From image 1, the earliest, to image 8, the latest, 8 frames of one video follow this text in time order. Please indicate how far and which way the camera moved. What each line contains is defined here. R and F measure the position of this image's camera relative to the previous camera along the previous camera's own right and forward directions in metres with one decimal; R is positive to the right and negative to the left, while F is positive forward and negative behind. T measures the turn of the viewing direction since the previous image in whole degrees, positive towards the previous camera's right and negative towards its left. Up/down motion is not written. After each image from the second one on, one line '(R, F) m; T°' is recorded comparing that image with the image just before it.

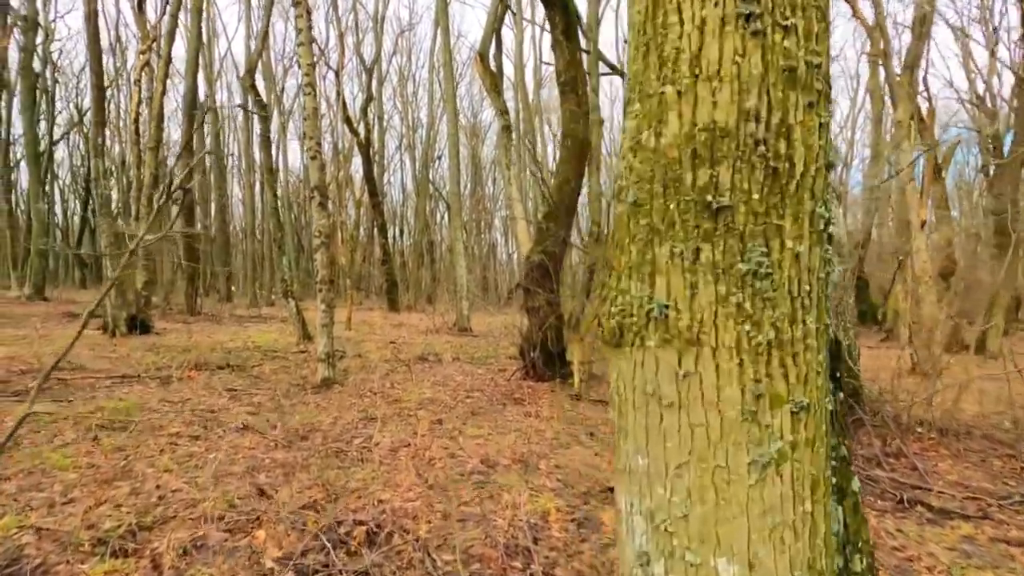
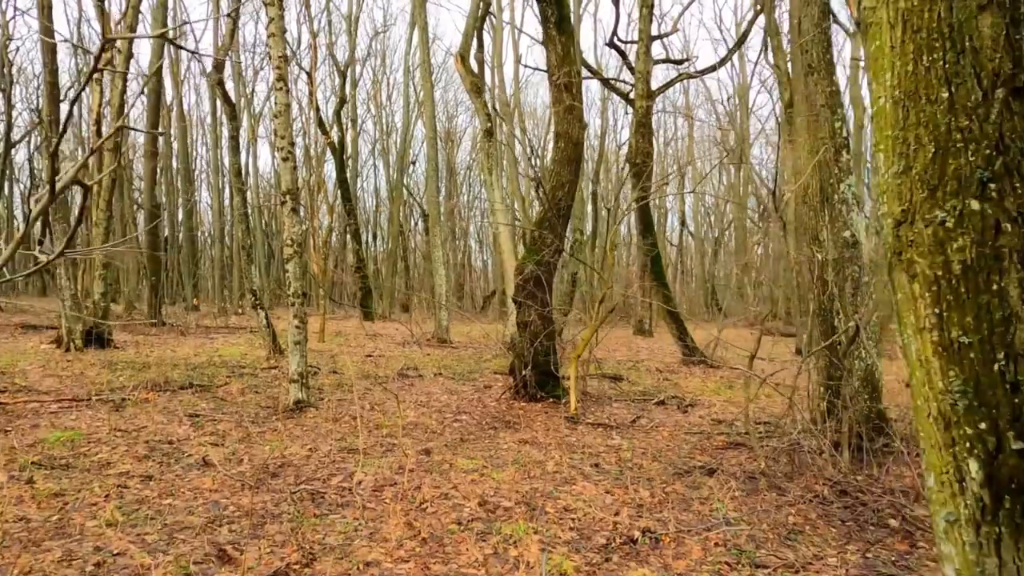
(-0.2, +0.6) m; +2°
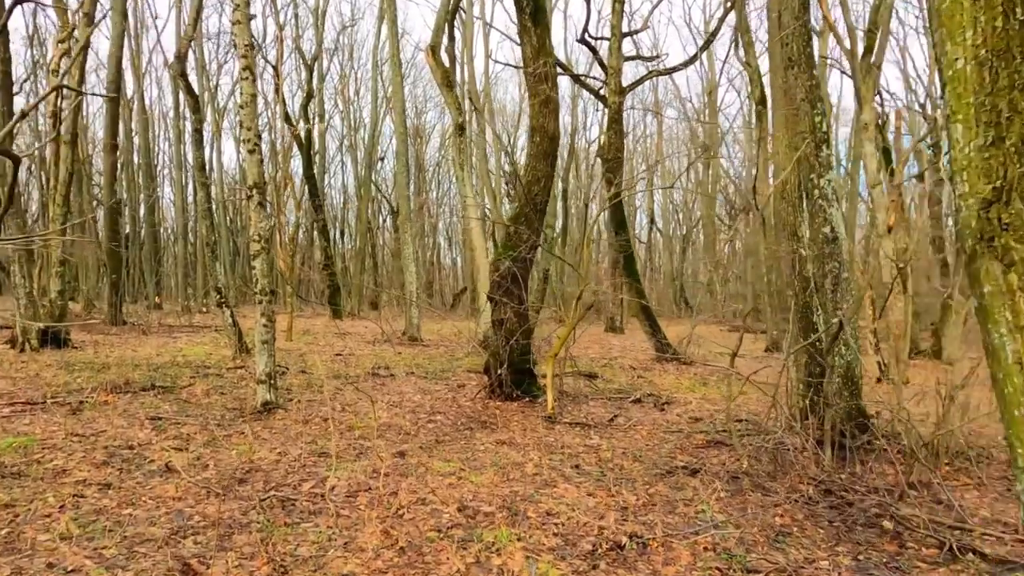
(-0.1, +0.2) m; +2°
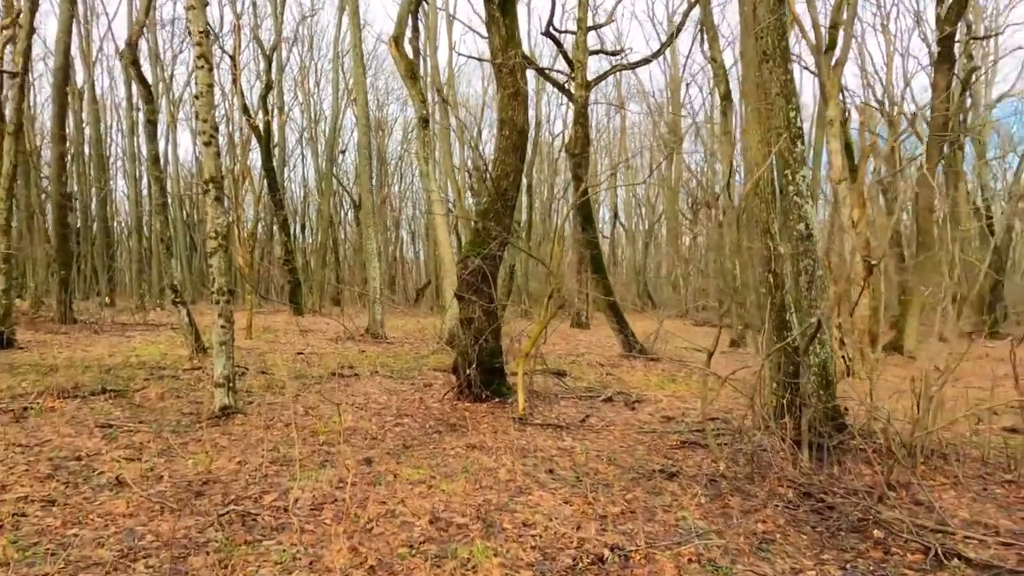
(-0.1, +0.2) m; +3°
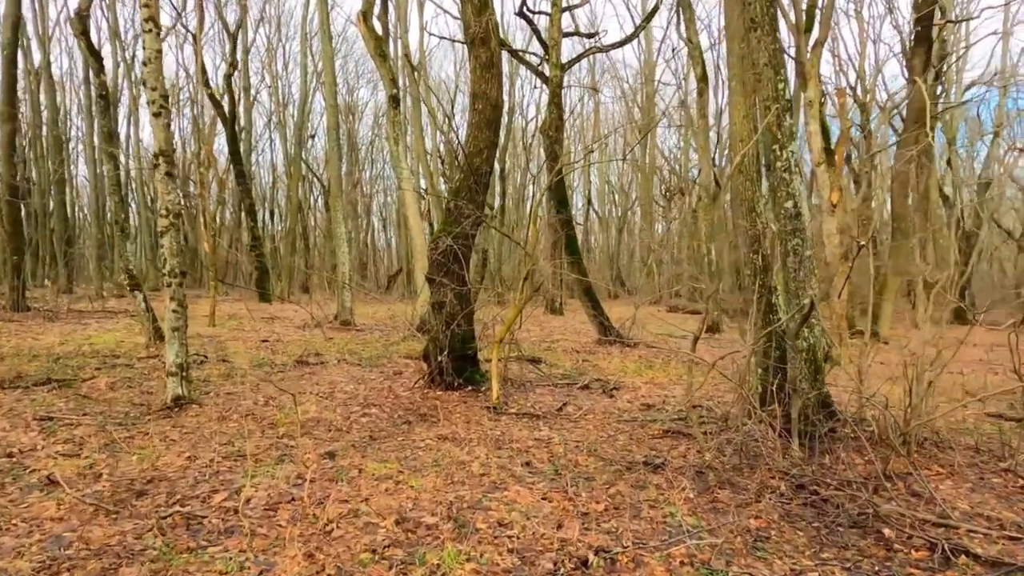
(0.0, +0.4) m; +2°
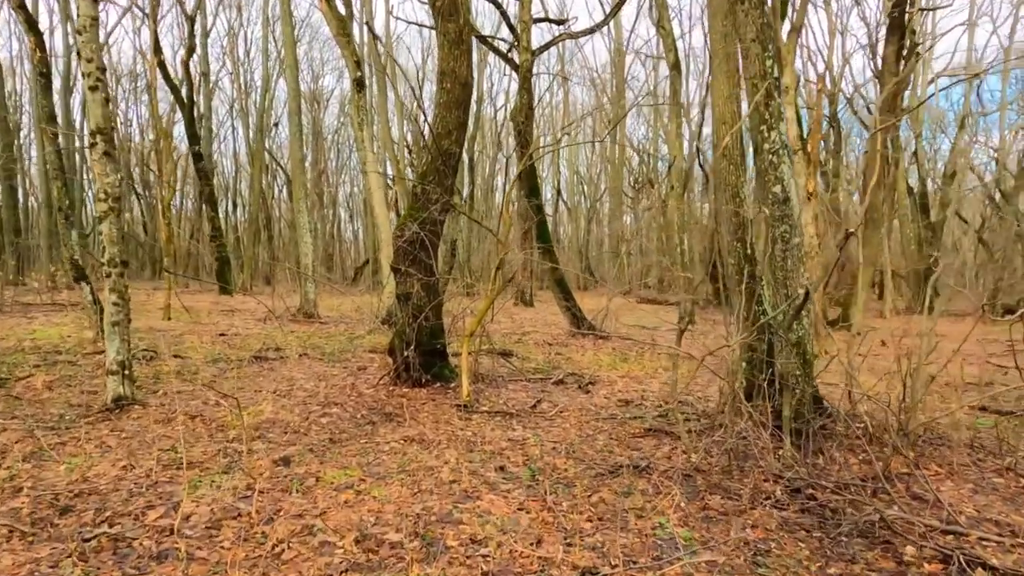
(0.0, +0.4) m; +2°
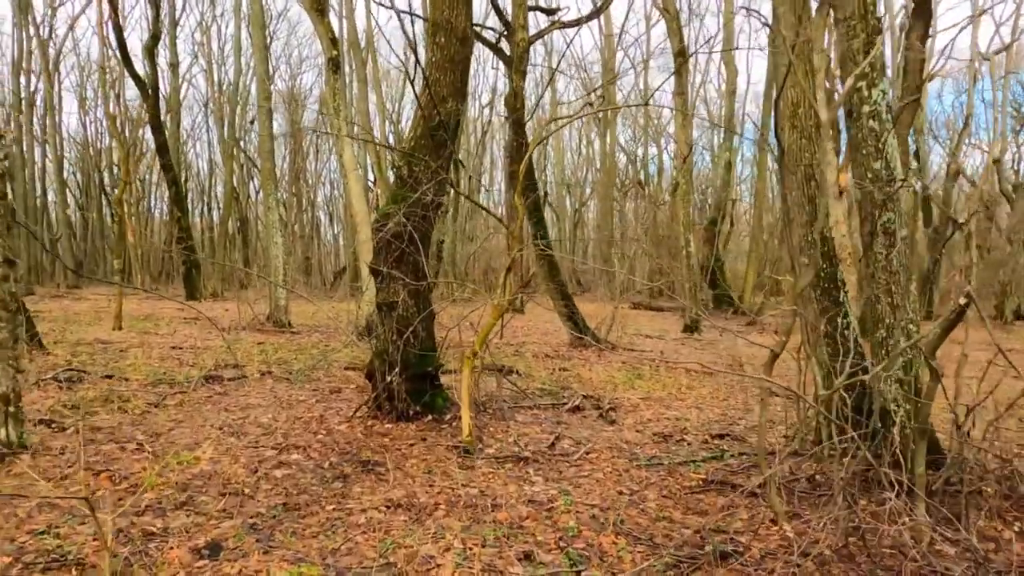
(-0.2, +1.4) m; +1°
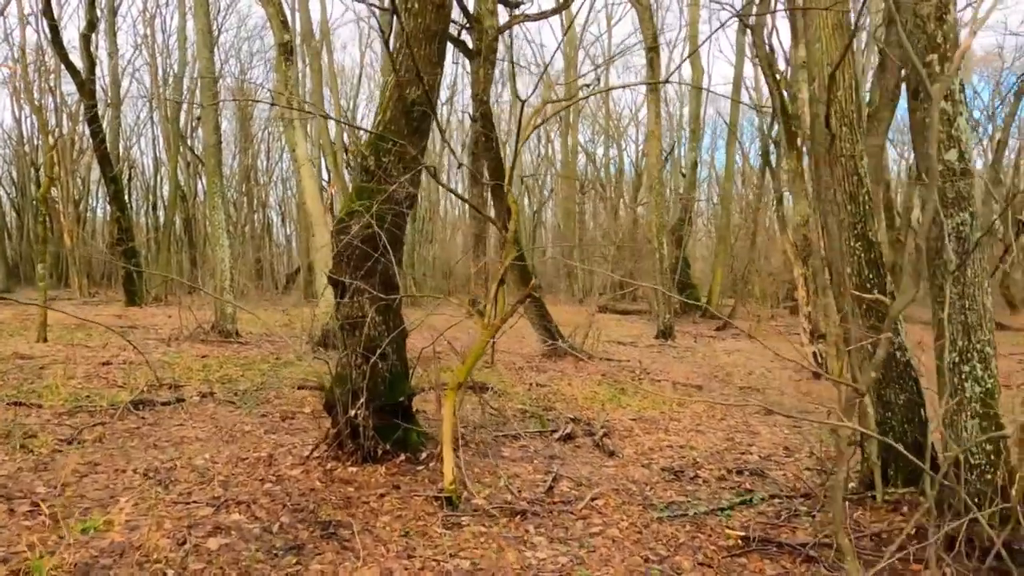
(-0.2, +0.8) m; +3°
